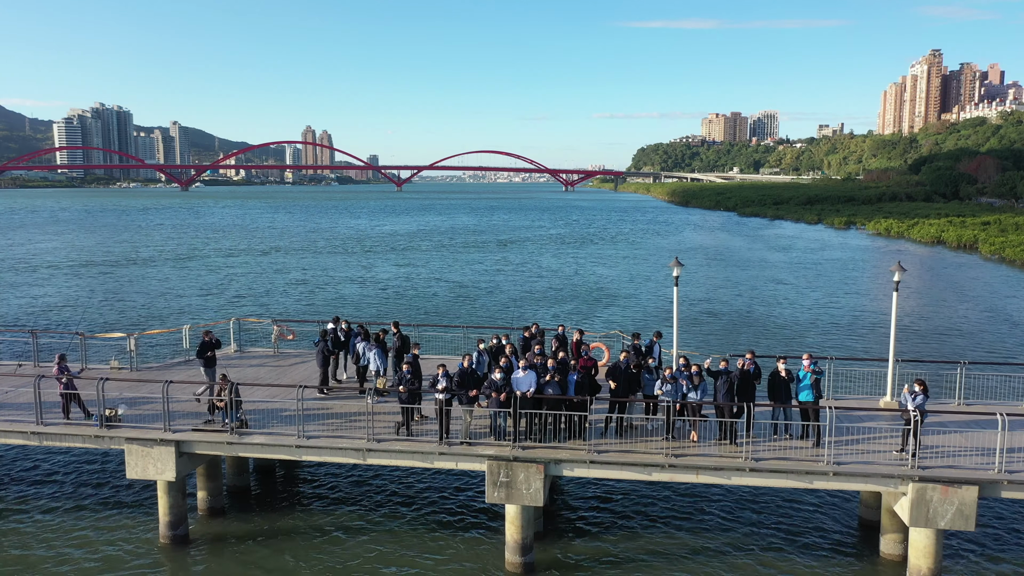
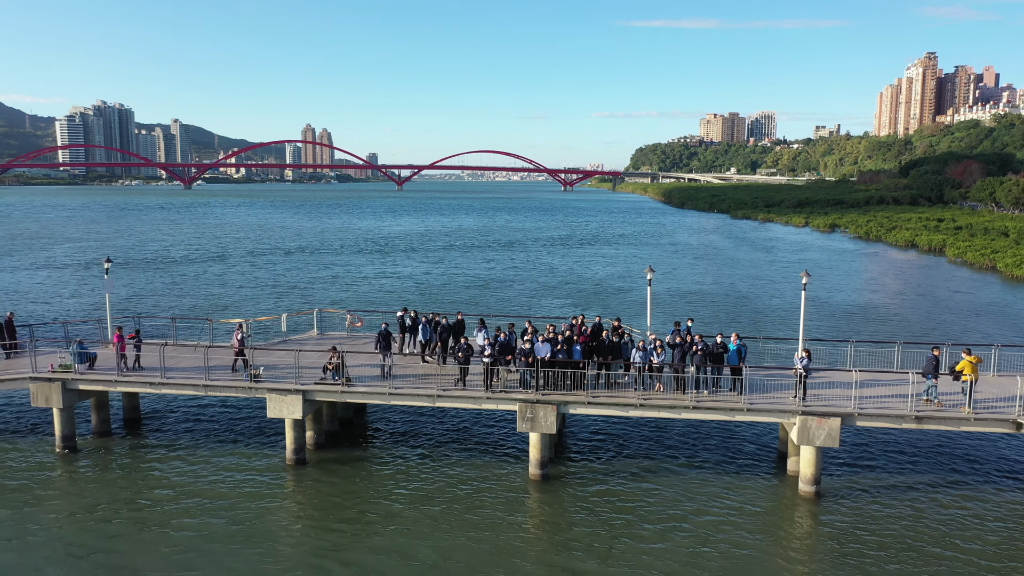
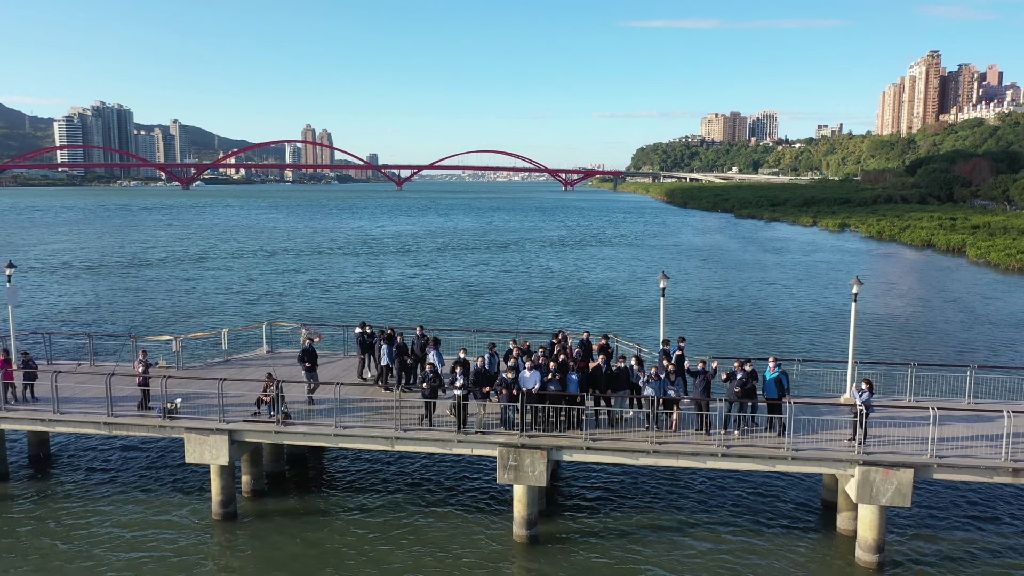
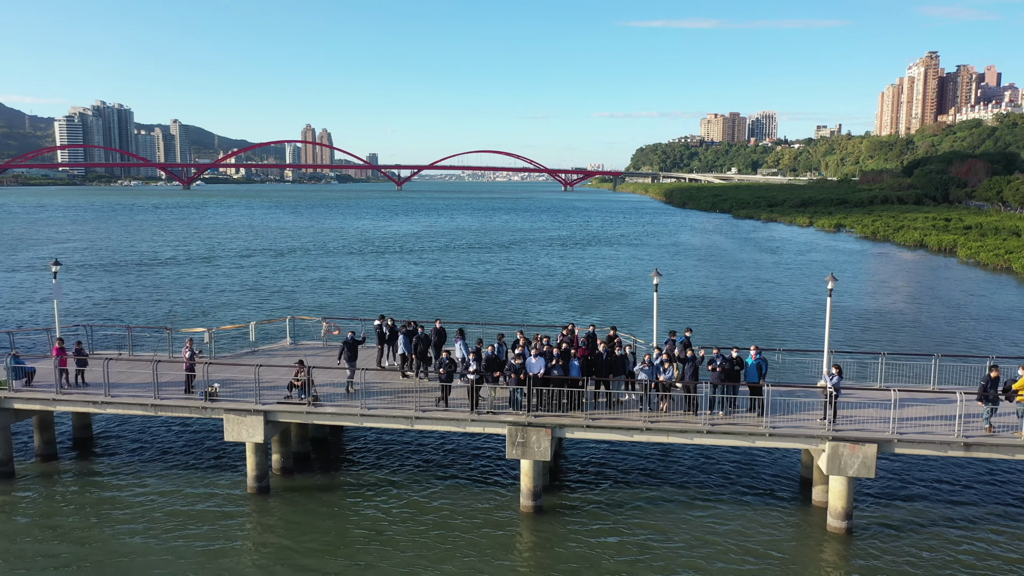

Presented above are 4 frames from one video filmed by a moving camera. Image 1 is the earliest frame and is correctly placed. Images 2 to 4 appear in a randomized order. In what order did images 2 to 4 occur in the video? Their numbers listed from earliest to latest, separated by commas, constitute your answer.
3, 4, 2
